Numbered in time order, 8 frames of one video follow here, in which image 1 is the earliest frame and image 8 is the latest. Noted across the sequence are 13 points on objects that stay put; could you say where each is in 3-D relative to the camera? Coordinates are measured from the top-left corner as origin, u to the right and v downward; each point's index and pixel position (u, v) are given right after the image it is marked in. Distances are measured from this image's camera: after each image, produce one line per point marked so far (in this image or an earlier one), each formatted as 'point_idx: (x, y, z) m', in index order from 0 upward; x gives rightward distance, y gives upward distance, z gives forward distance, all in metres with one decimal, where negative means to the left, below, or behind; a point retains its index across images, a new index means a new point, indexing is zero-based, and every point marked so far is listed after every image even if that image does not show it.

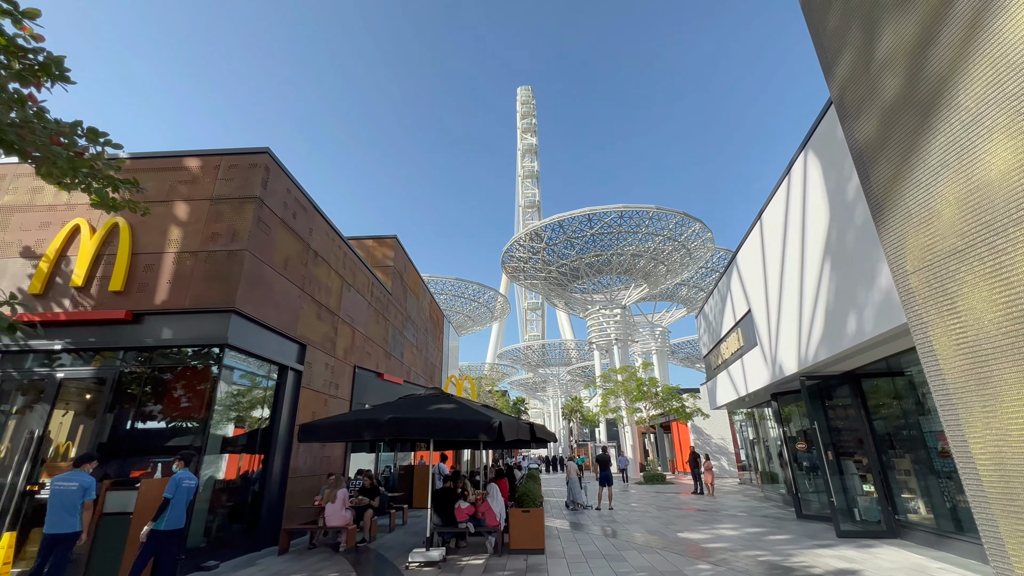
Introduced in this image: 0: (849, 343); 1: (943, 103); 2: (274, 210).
0: (+5.0, -0.8, +6.7) m
1: (+3.4, +1.4, +3.6) m
2: (-4.4, +1.5, +8.3) m
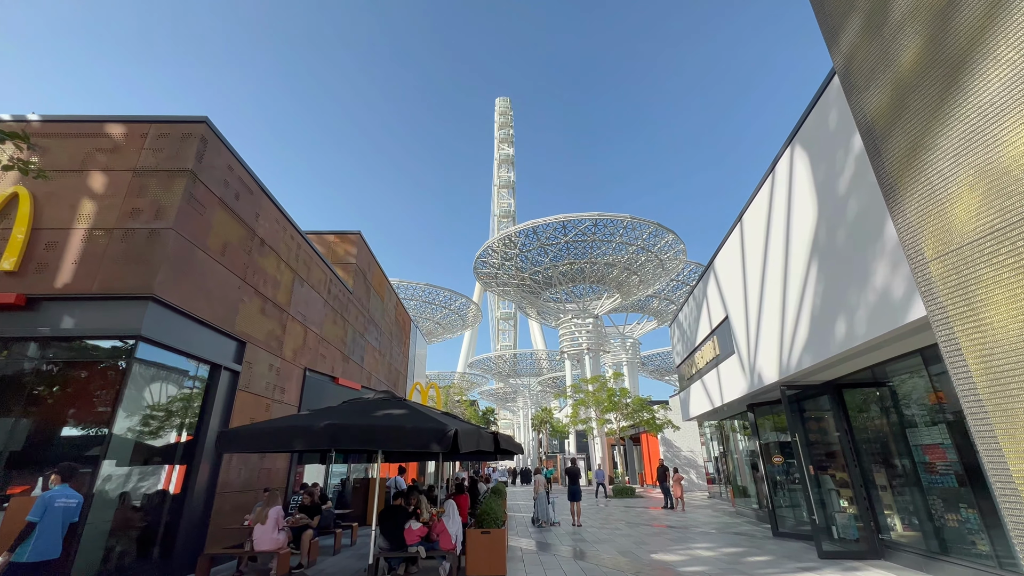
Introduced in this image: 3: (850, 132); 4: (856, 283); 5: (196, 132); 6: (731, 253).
0: (+4.5, -0.8, +6.3) m
1: (+3.1, +1.5, +3.1) m
2: (-4.9, +1.7, +7.3) m
3: (+4.3, +2.0, +5.7) m
4: (+4.4, +0.1, +5.7) m
5: (-5.0, +2.5, +7.1) m
6: (+4.8, +0.8, +9.9) m
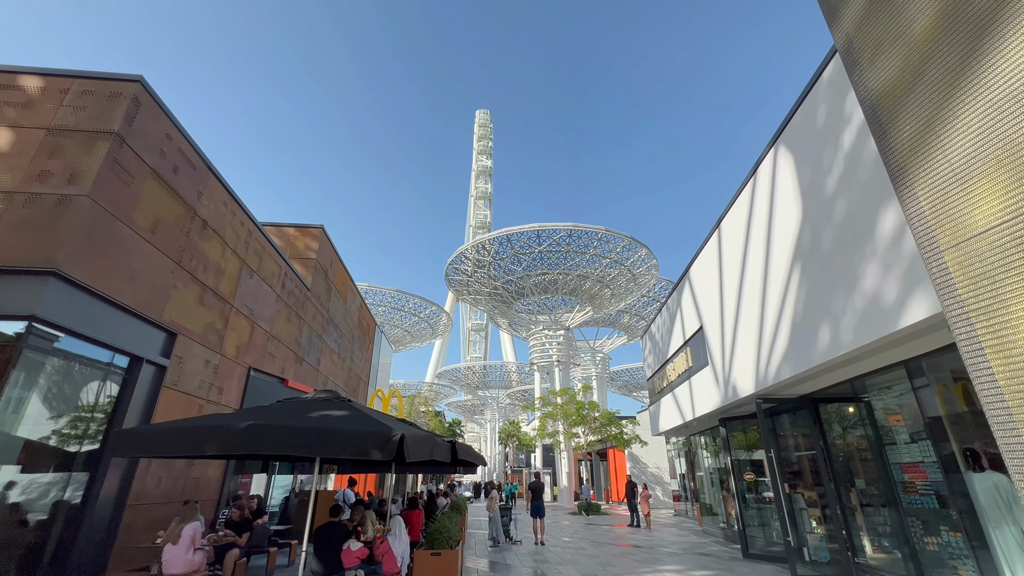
0: (+4.0, -0.9, +5.9) m
1: (+2.9, +1.6, +2.7) m
2: (-5.4, +1.9, +6.5) m
3: (+3.9, +1.9, +5.4) m
4: (+4.0, 0.0, +5.4) m
5: (-5.4, +2.7, +6.3) m
6: (+4.2, +0.6, +9.6) m
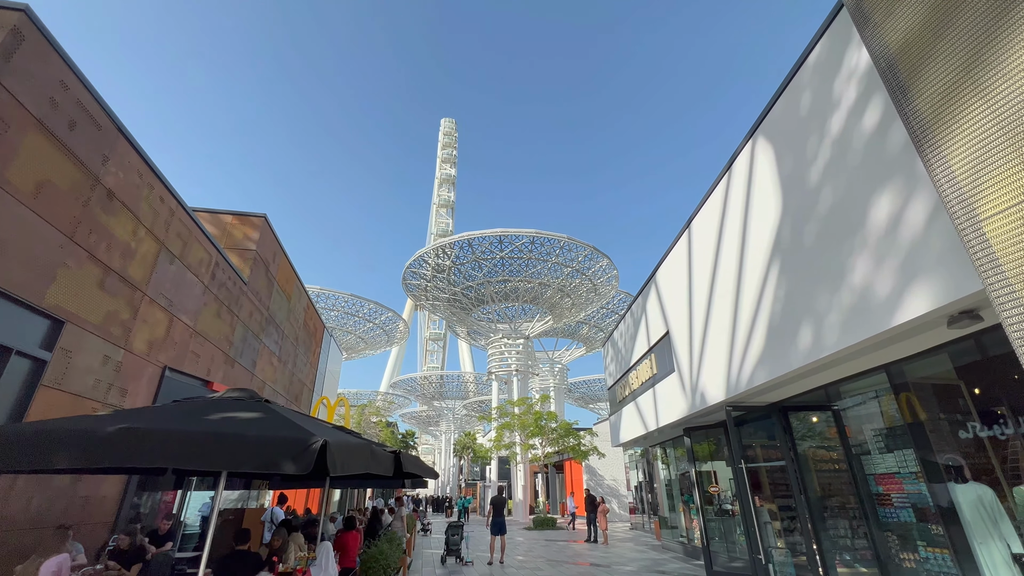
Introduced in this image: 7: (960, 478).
0: (+3.5, -0.9, +5.5) m
1: (+2.8, +1.7, +2.3) m
2: (-5.8, +2.2, +5.3) m
3: (+3.5, +2.0, +5.1) m
4: (+3.5, +0.1, +5.0) m
5: (-5.8, +3.1, +5.2) m
6: (+3.4, +0.5, +9.3) m
7: (+5.0, -2.1, +5.0) m
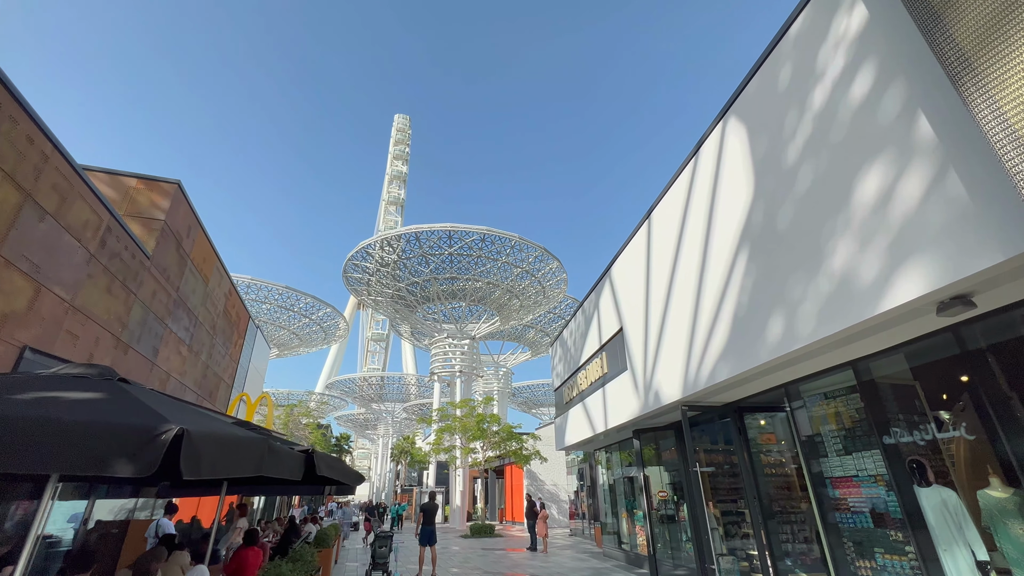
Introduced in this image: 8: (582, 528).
0: (+2.9, -0.8, +5.1) m
1: (+2.6, +1.9, +1.8) m
2: (-6.2, +2.8, +3.9) m
3: (+3.1, +2.1, +4.7) m
4: (+3.0, +0.2, +4.6) m
5: (-6.1, +3.6, +3.7) m
6: (+2.4, +0.6, +8.8) m
7: (+4.3, -2.0, +4.8) m
8: (+2.9, -10.1, +18.9) m
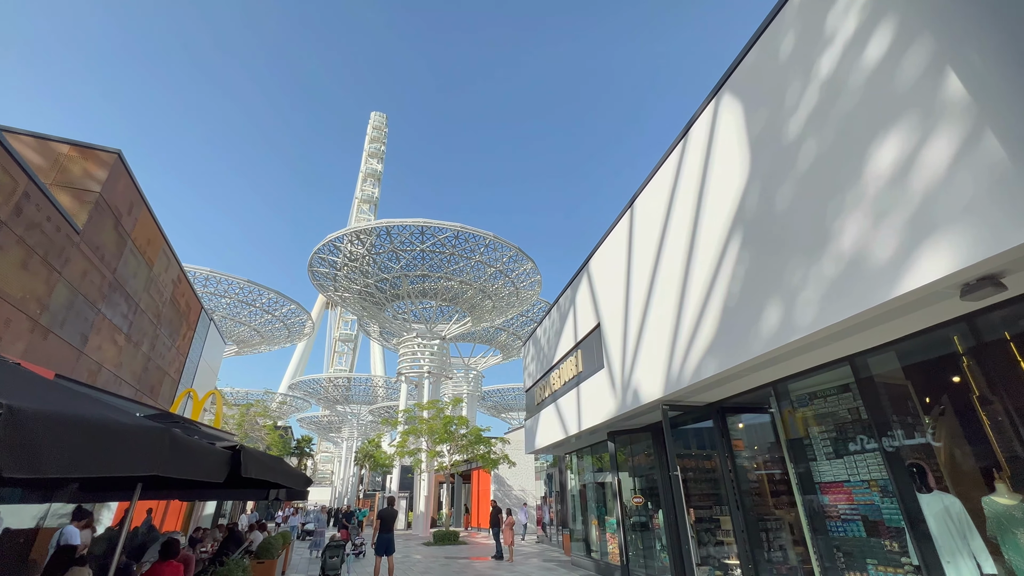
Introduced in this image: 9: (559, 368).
0: (+2.6, -0.6, +4.6) m
1: (+2.6, +2.1, +1.4) m
2: (-6.3, +3.2, +3.0) m
3: (+2.9, +2.2, +4.3) m
4: (+2.7, +0.3, +4.2) m
5: (-6.2, +4.1, +2.8) m
6: (+1.9, +0.8, +8.4) m
7: (+4.0, -1.9, +4.4) m
8: (+1.5, -10.1, +18.4) m
9: (+1.2, -2.0, +11.2) m
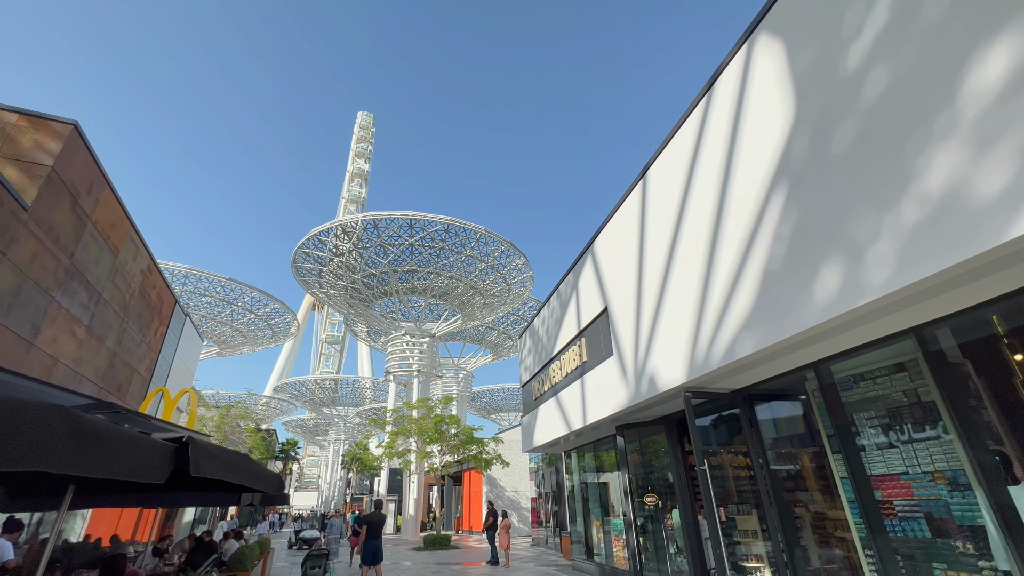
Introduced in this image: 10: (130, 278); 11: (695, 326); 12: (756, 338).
0: (+2.7, -0.3, +4.0) m
1: (+2.8, +2.5, +0.7) m
2: (-6.2, +3.6, +2.1) m
3: (+3.0, +2.6, +3.7) m
4: (+2.9, +0.7, +3.5) m
5: (-6.1, +4.4, +1.9) m
6: (+1.9, +1.1, +7.7) m
7: (+4.1, -1.6, +3.7) m
8: (+1.3, -9.8, +17.6) m
9: (+1.1, -1.7, +10.5) m
10: (-10.9, +0.3, +12.8) m
11: (+2.3, -0.5, +5.6) m
12: (+2.5, -0.5, +4.6) m
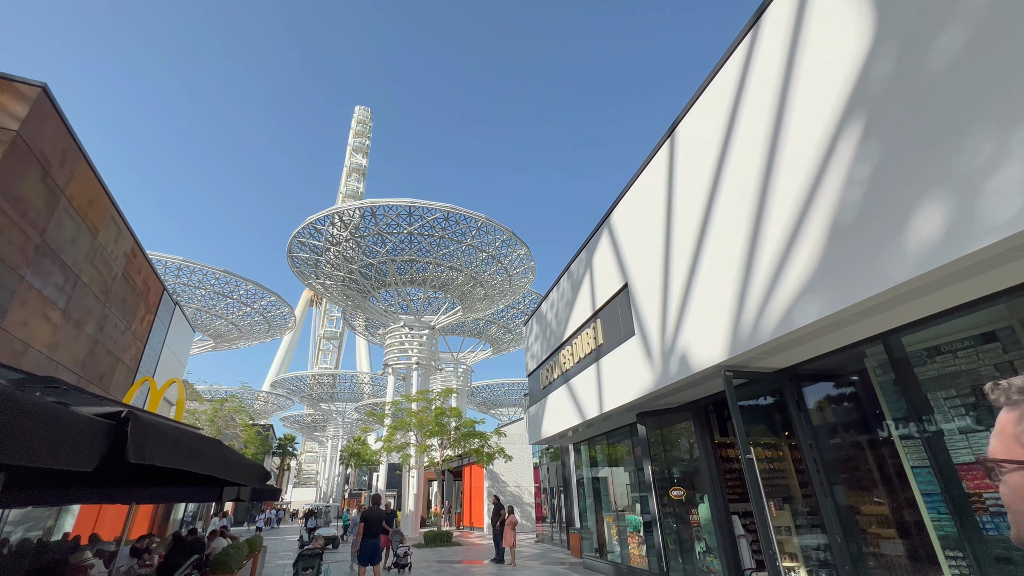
0: (+2.9, +0.1, +3.3) m
1: (+3.0, +2.8, 0.0) m
2: (-6.0, +3.9, +1.3) m
3: (+3.2, +3.0, +2.9) m
4: (+3.0, +1.1, +2.8) m
5: (-5.9, +4.7, +1.1) m
6: (+2.1, +1.5, +7.0) m
7: (+4.3, -1.2, +3.0) m
8: (+1.5, -9.3, +17.0) m
9: (+1.3, -1.2, +9.8) m
10: (-10.7, +0.7, +12.0) m
11: (+2.5, -0.1, +4.9) m
12: (+2.7, -0.1, +3.9) m
